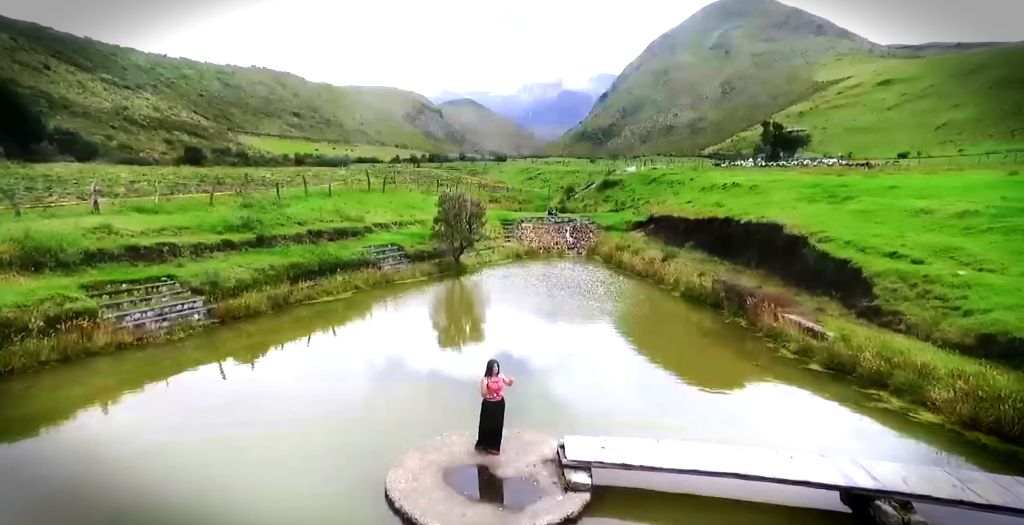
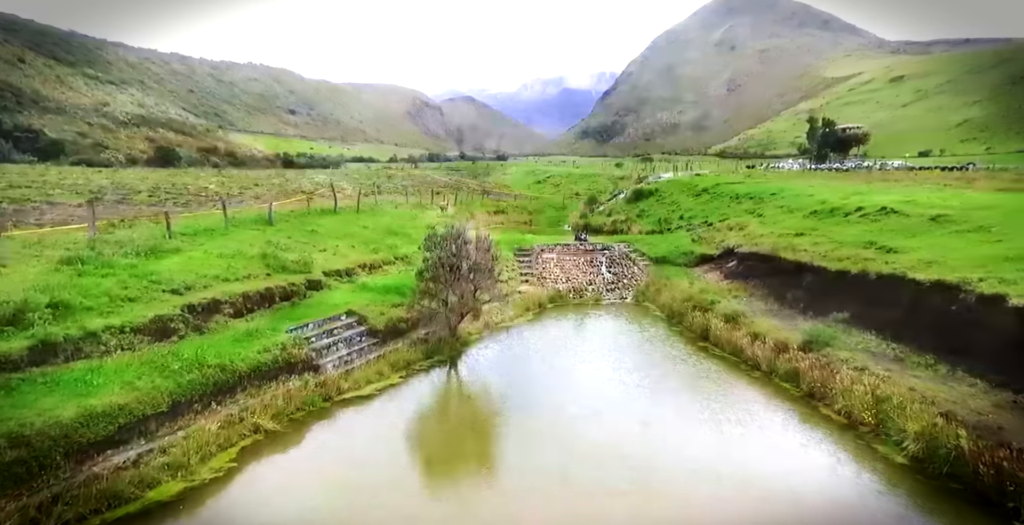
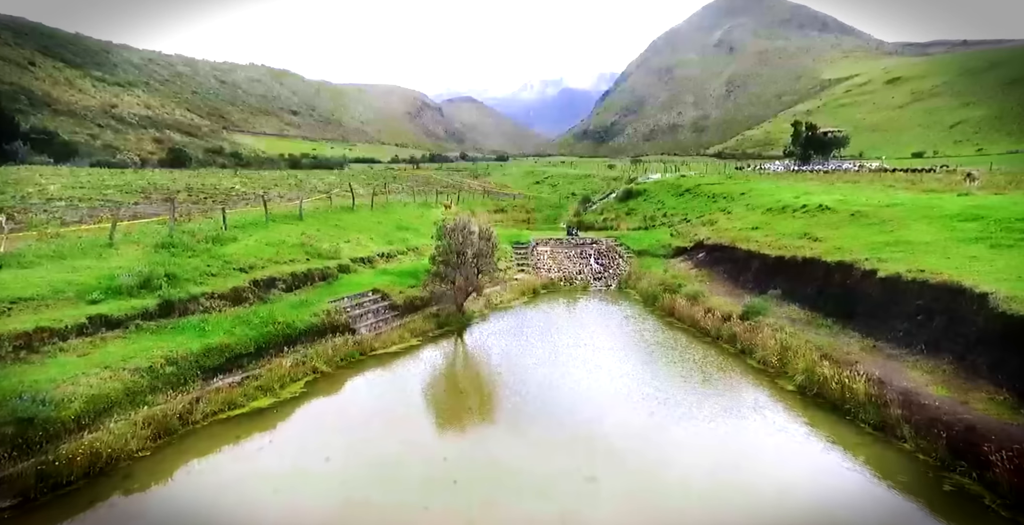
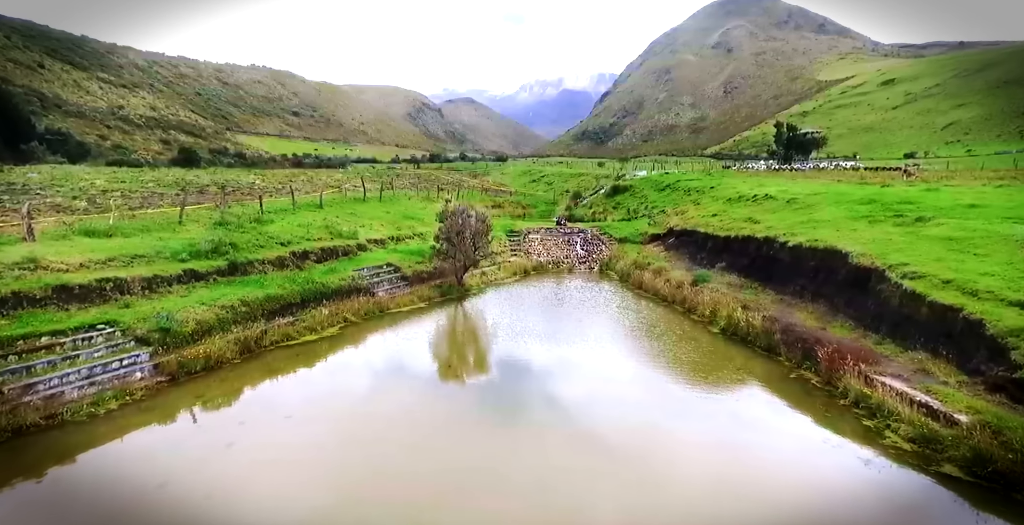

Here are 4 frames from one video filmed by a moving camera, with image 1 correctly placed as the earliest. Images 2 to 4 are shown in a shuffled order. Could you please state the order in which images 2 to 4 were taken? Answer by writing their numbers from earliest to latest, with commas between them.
4, 3, 2
